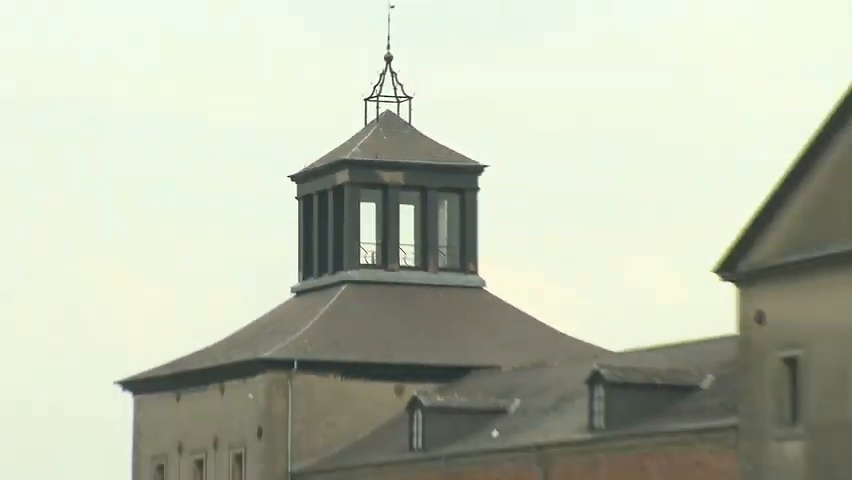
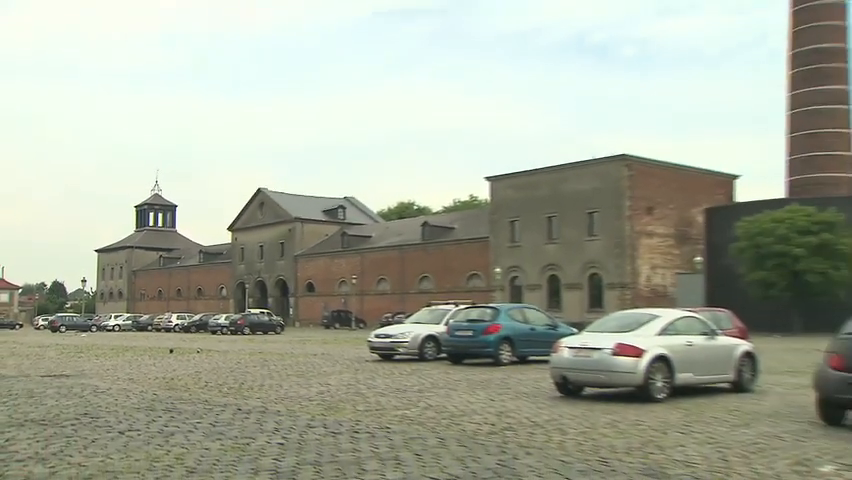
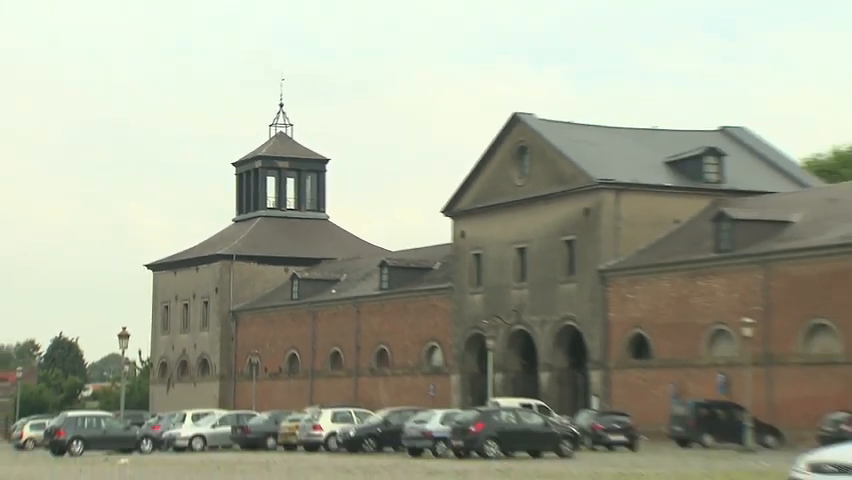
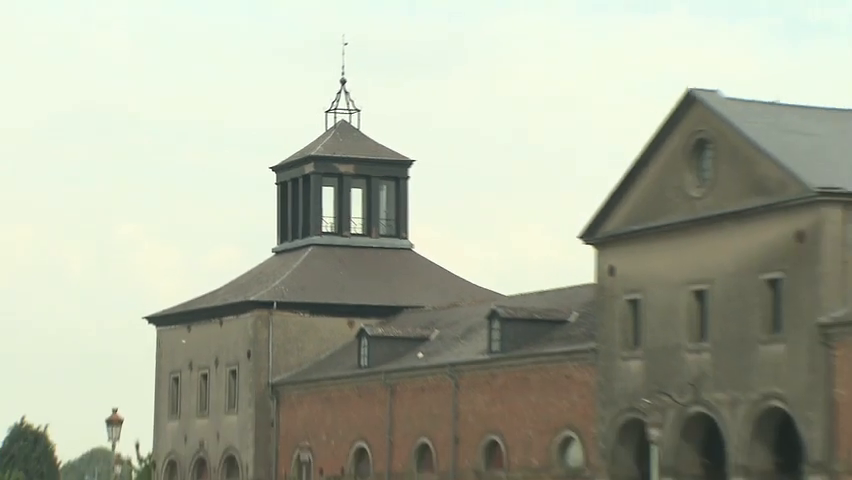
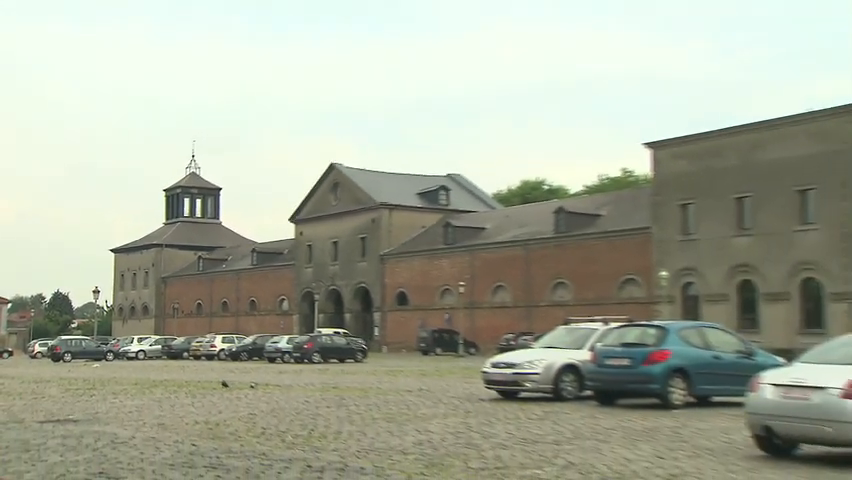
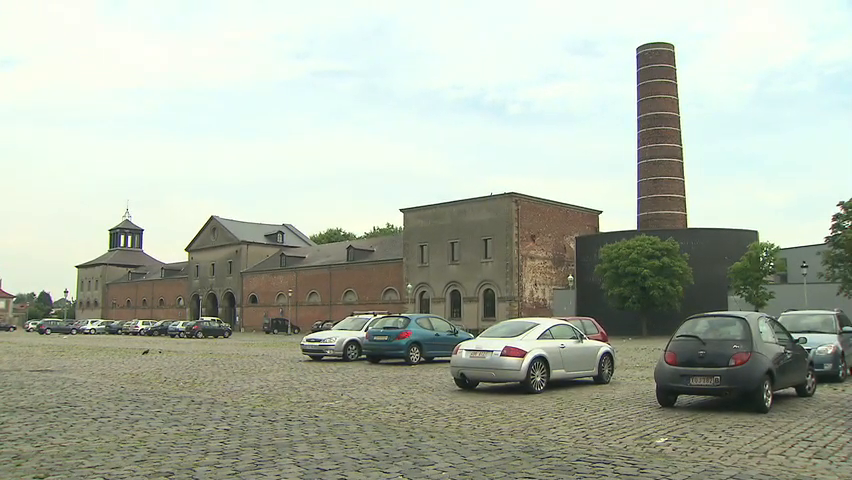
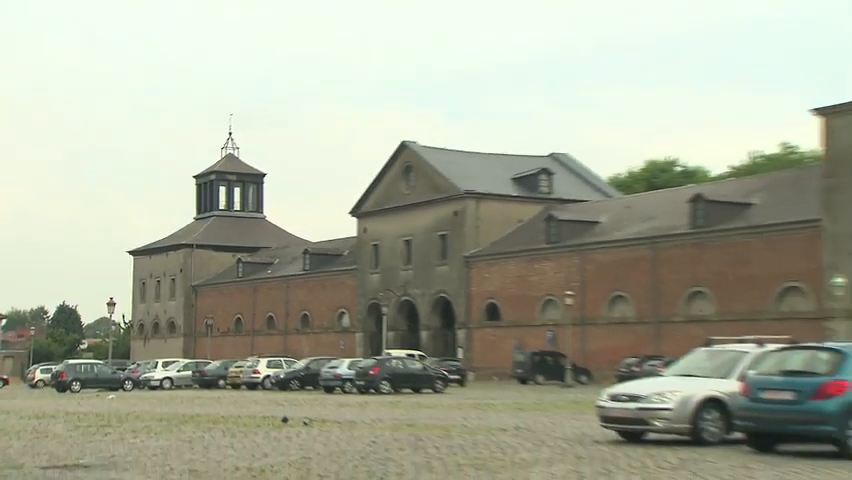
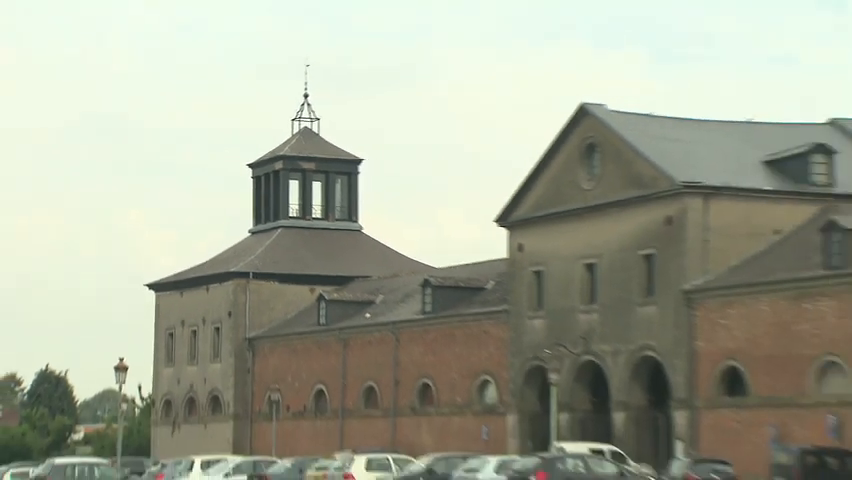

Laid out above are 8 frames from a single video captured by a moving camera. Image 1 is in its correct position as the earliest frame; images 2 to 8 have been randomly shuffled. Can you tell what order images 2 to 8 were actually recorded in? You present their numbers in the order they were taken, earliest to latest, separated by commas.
4, 8, 3, 7, 5, 2, 6
